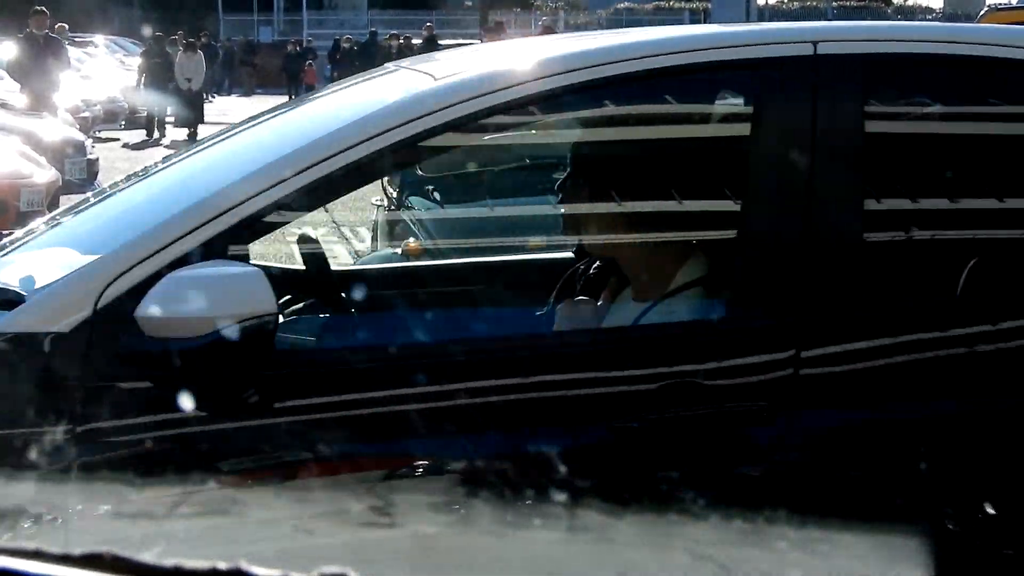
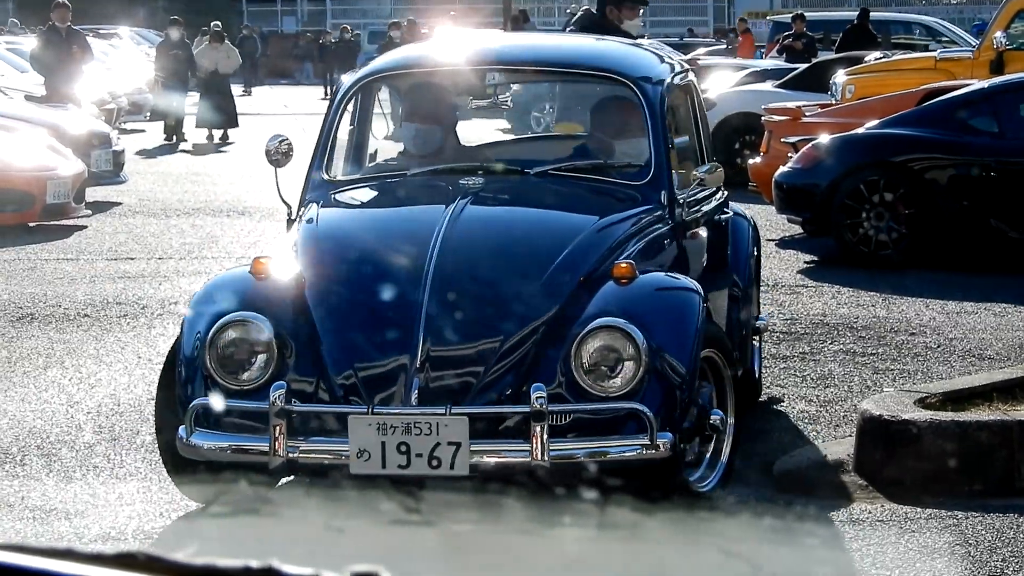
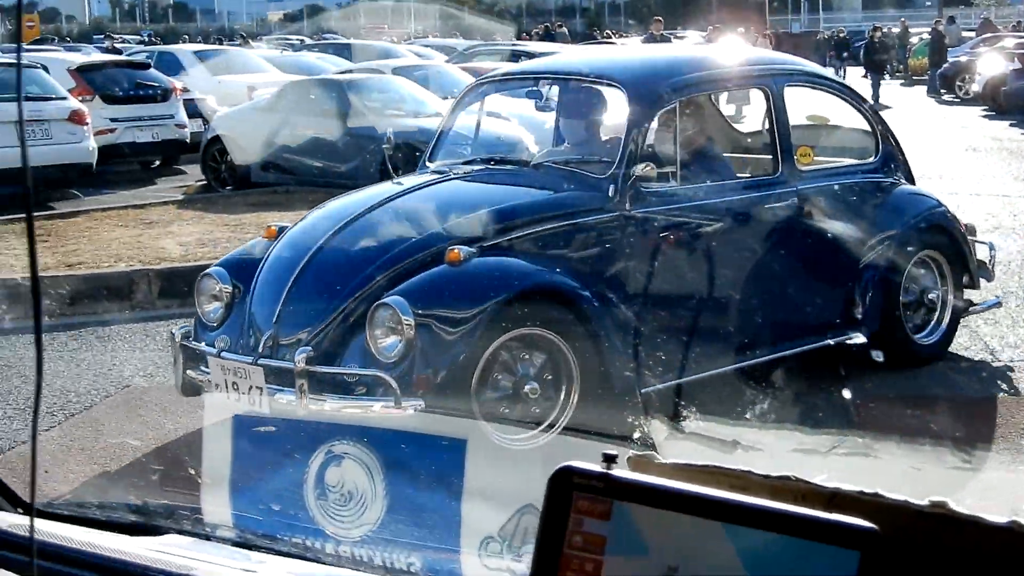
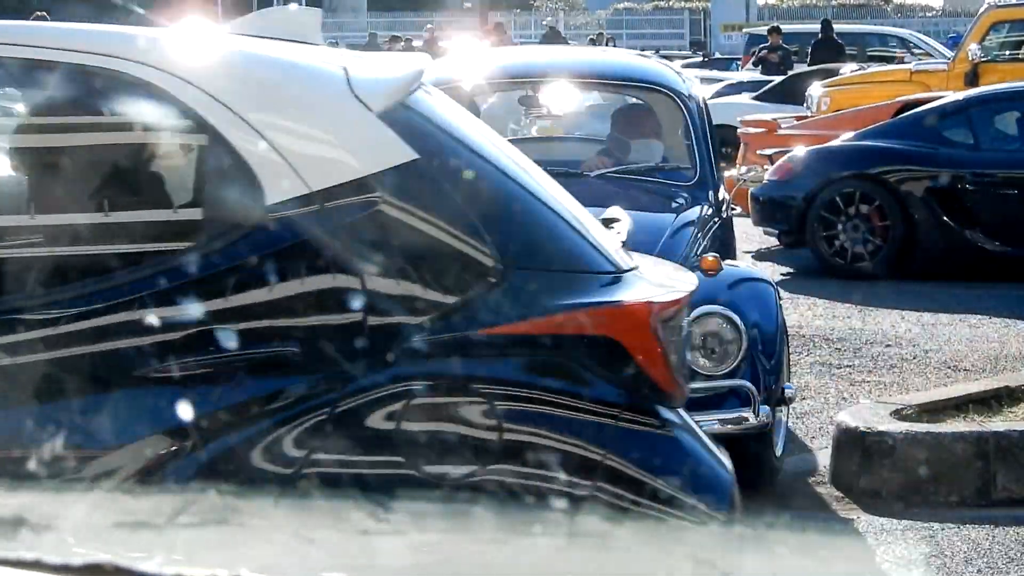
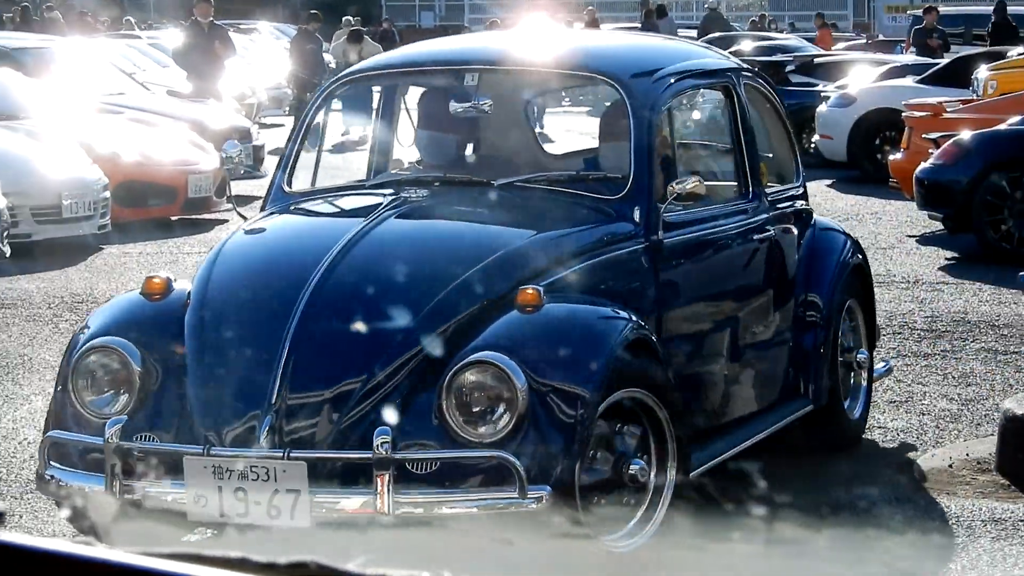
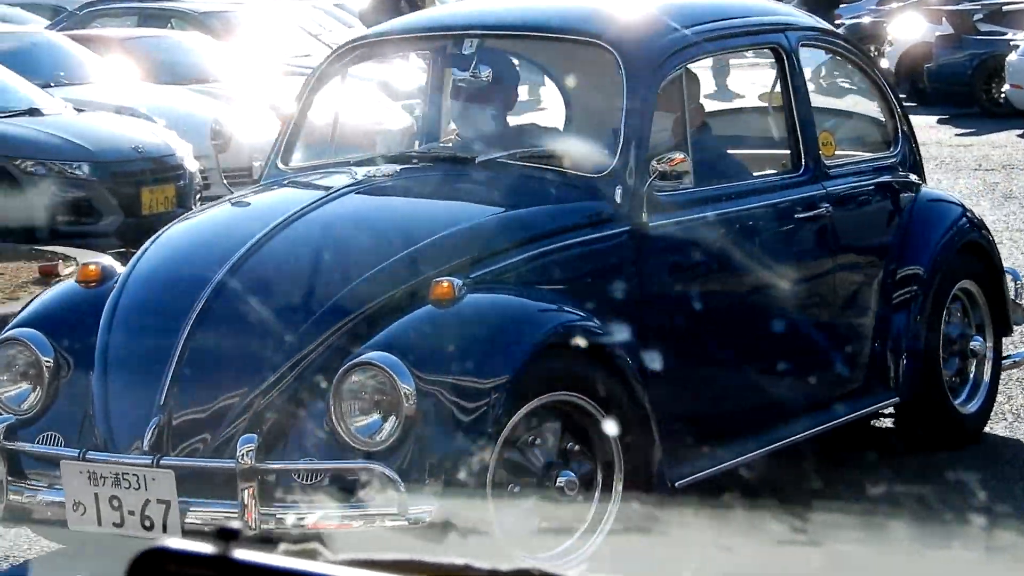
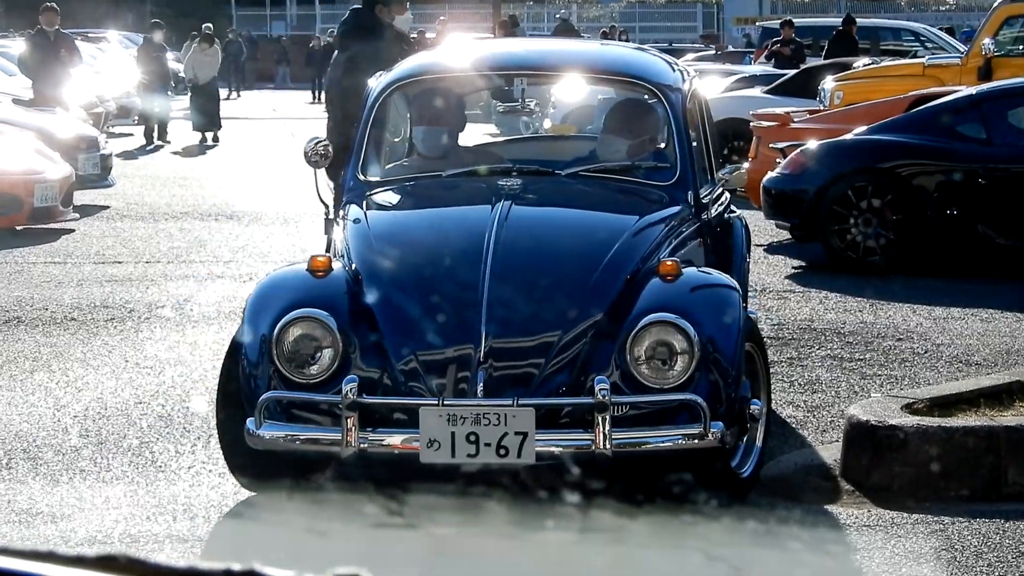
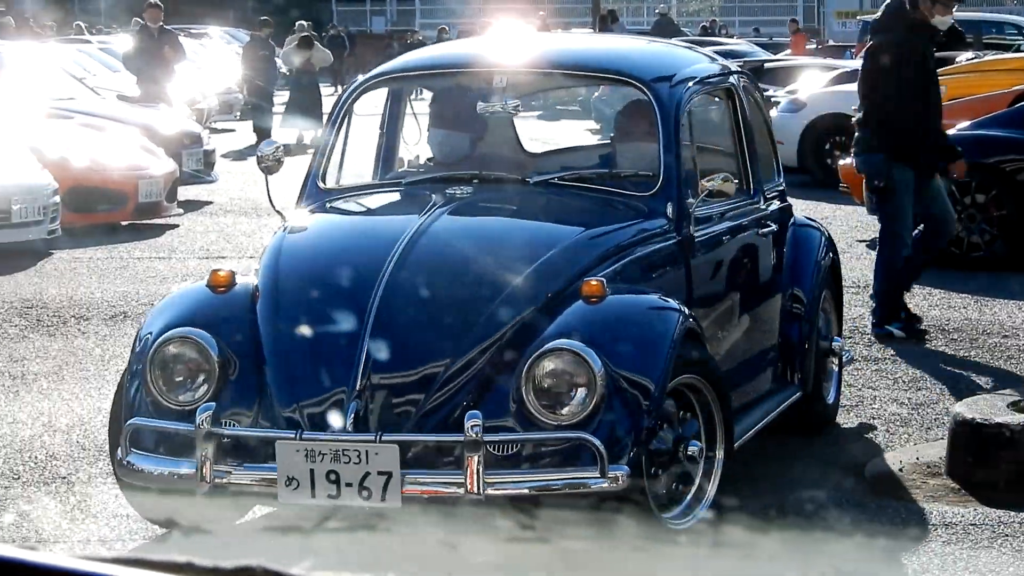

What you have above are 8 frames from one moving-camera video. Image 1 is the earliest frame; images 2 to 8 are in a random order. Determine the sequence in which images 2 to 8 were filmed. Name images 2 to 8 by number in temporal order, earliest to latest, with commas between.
4, 7, 2, 8, 5, 6, 3
